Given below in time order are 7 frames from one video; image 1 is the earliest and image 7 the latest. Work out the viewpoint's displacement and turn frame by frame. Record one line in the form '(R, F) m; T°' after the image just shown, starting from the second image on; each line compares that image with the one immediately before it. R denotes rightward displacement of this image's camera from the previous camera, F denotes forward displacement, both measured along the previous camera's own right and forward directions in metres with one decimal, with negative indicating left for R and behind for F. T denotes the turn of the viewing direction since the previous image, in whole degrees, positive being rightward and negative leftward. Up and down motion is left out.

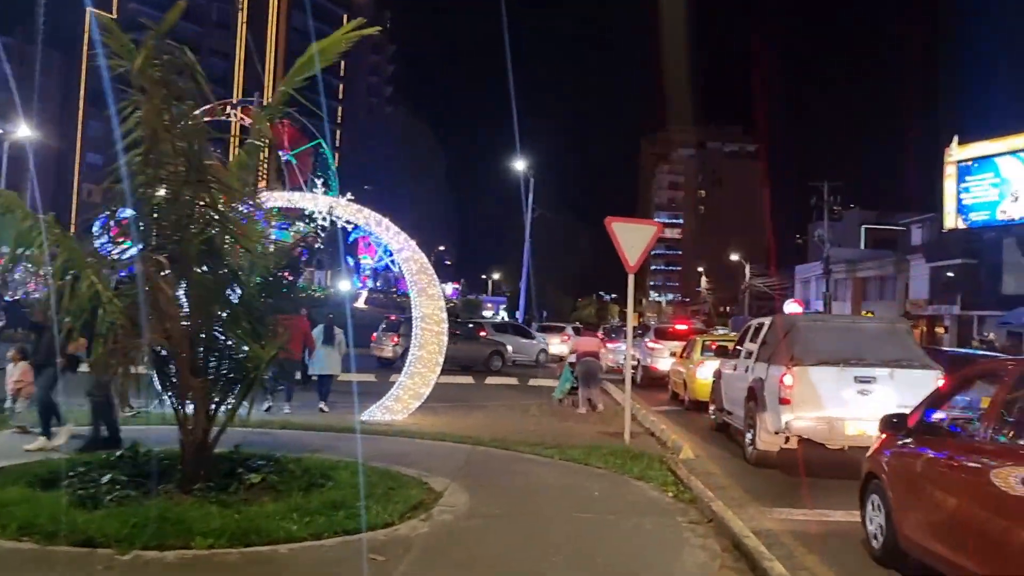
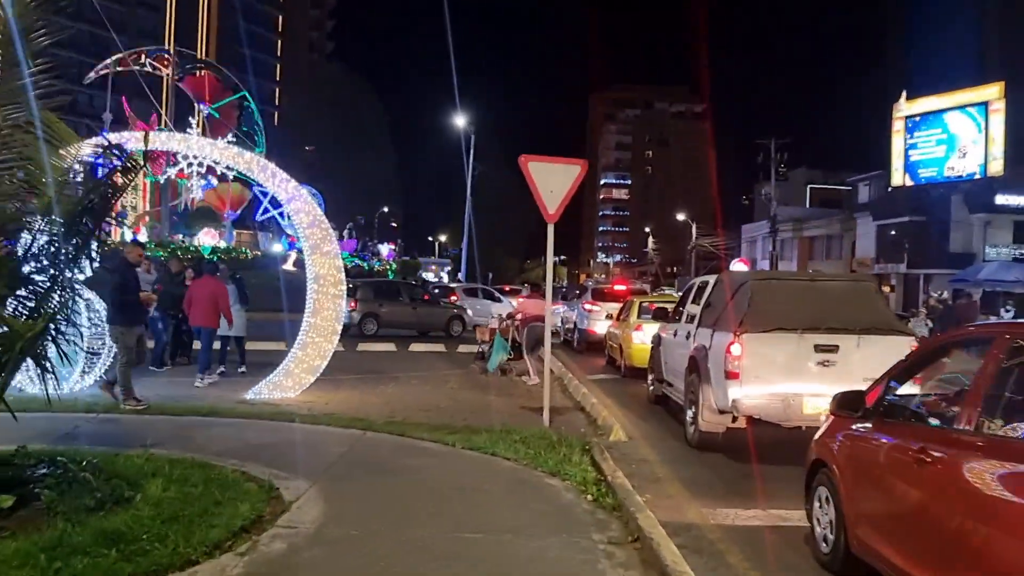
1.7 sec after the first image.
(+0.6, +2.0) m; +3°
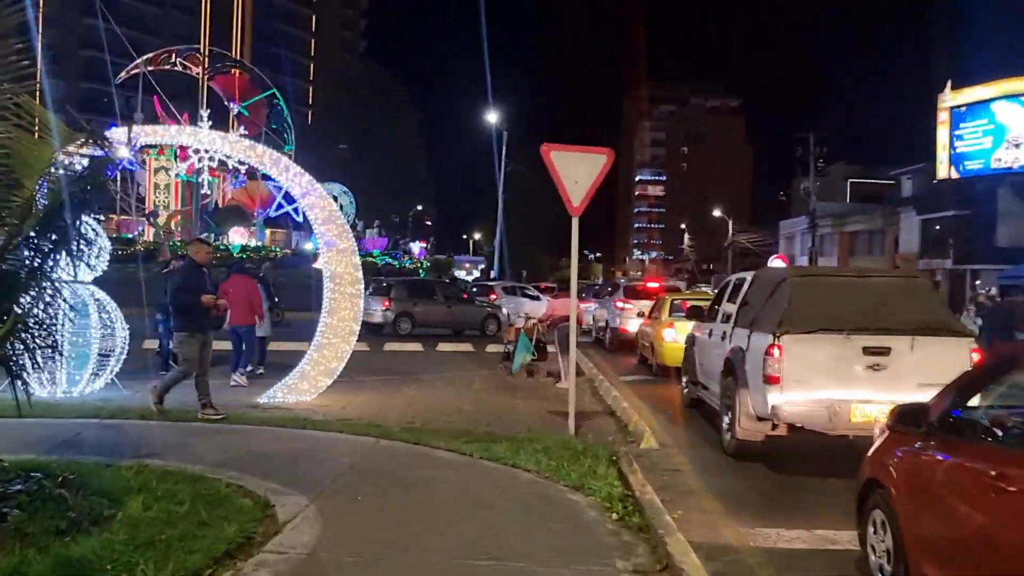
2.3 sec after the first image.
(+0.1, +0.6) m; -2°
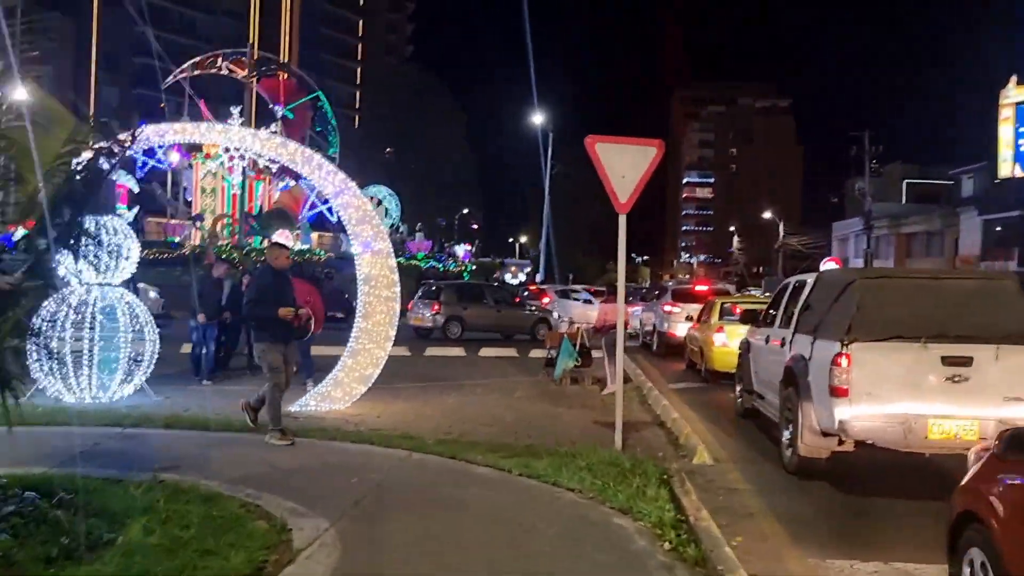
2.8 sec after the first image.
(0.0, +0.6) m; -3°
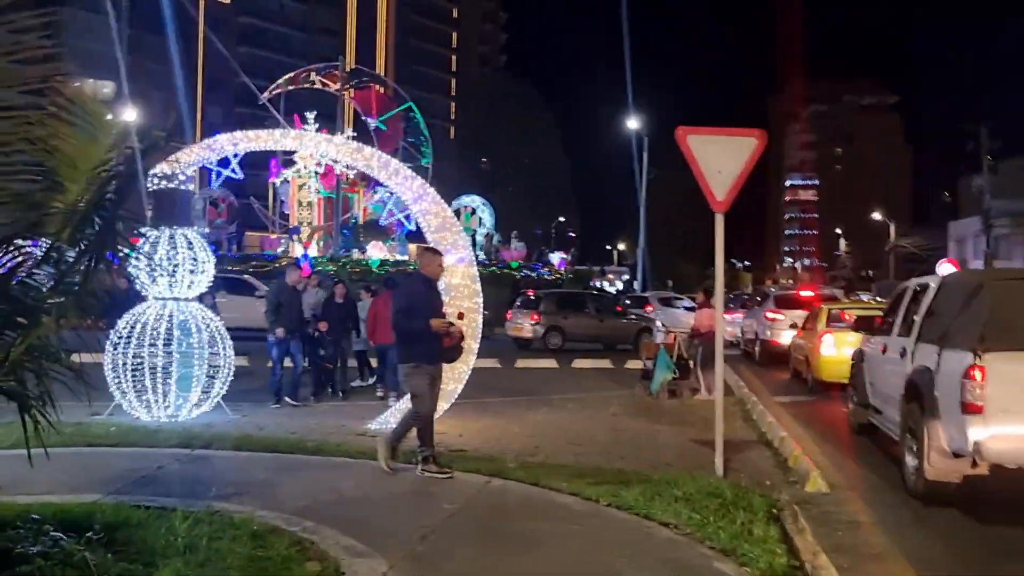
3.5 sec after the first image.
(+0.1, +0.8) m; -6°
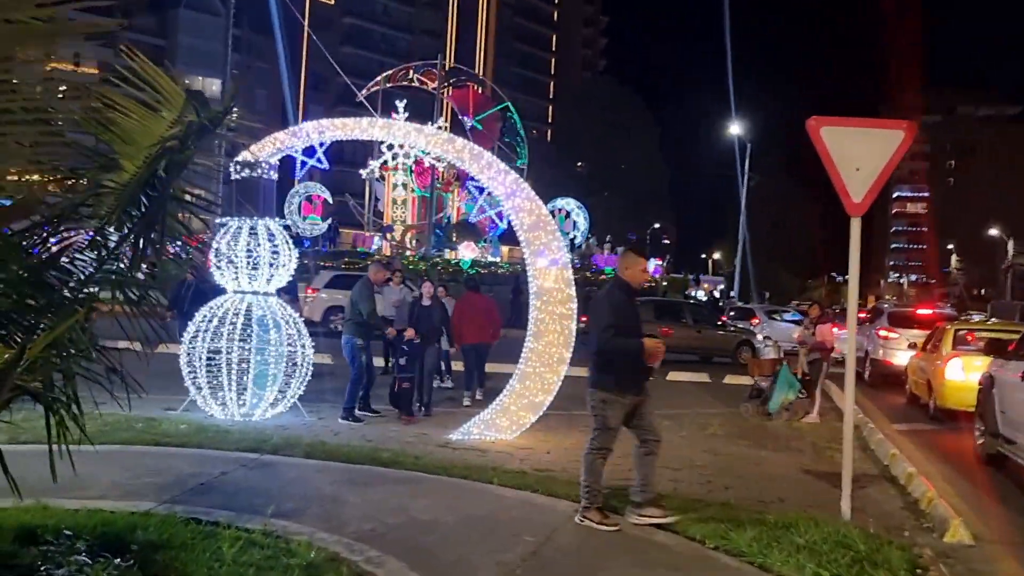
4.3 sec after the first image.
(-0.1, +0.8) m; -6°
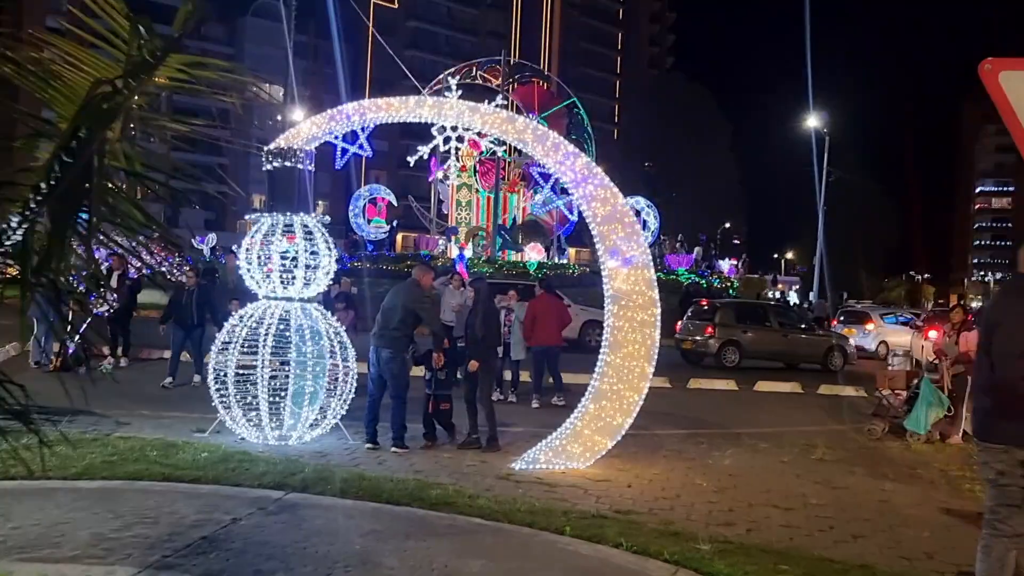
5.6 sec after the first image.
(0.0, +1.5) m; -4°
